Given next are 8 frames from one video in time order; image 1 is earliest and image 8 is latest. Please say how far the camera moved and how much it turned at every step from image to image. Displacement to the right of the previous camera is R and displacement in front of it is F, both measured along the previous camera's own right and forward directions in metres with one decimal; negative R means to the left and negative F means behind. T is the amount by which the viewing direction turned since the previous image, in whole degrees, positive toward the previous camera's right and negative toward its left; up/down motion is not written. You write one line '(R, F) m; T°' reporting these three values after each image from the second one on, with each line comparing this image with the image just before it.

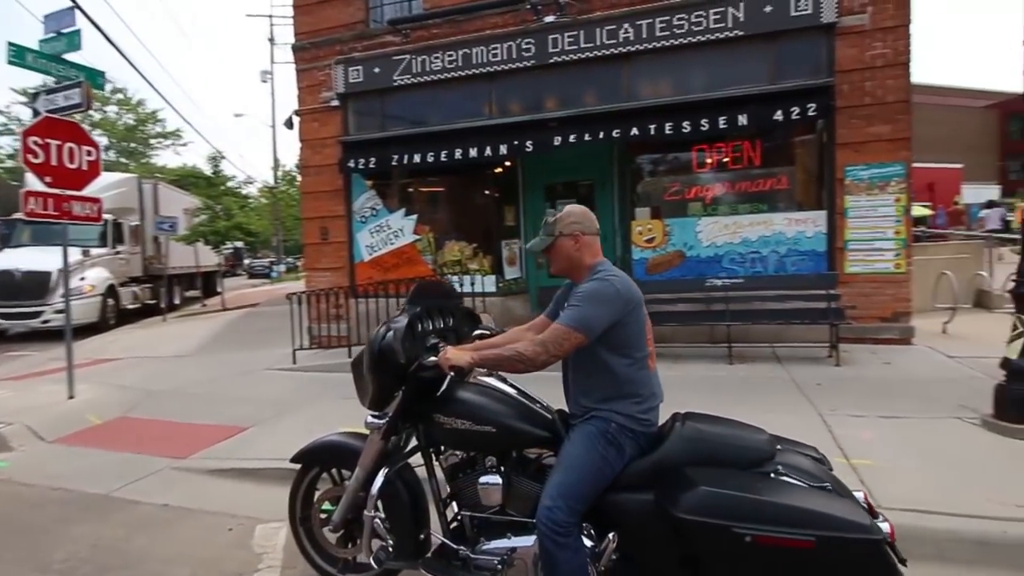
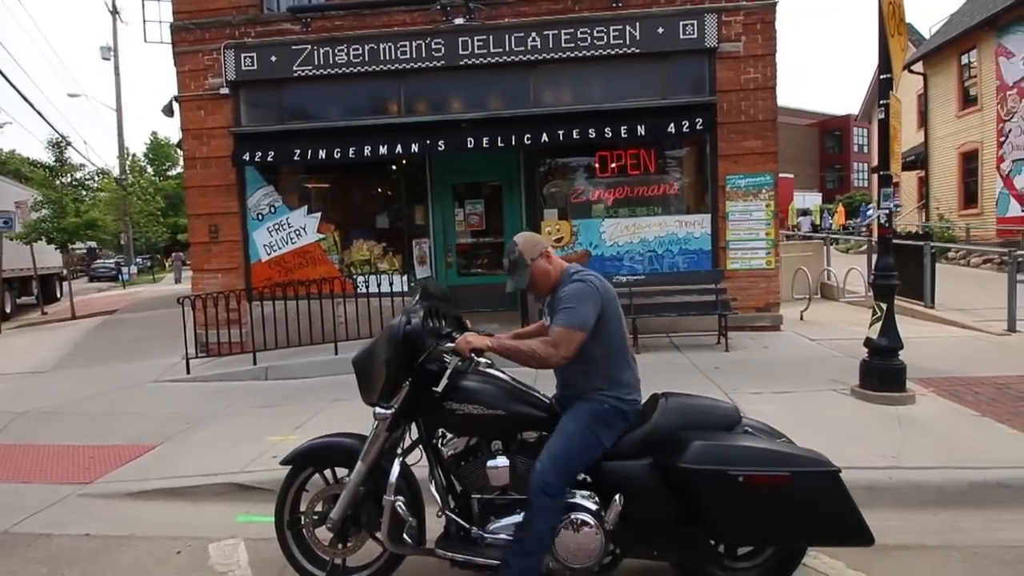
(-0.7, -0.1) m; +12°
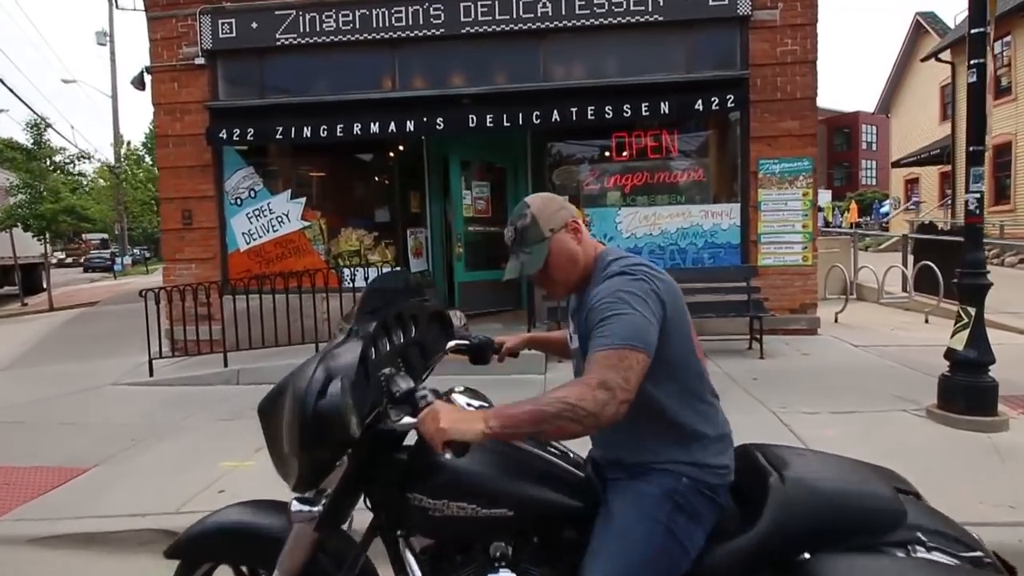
(0.0, +0.9) m; 0°
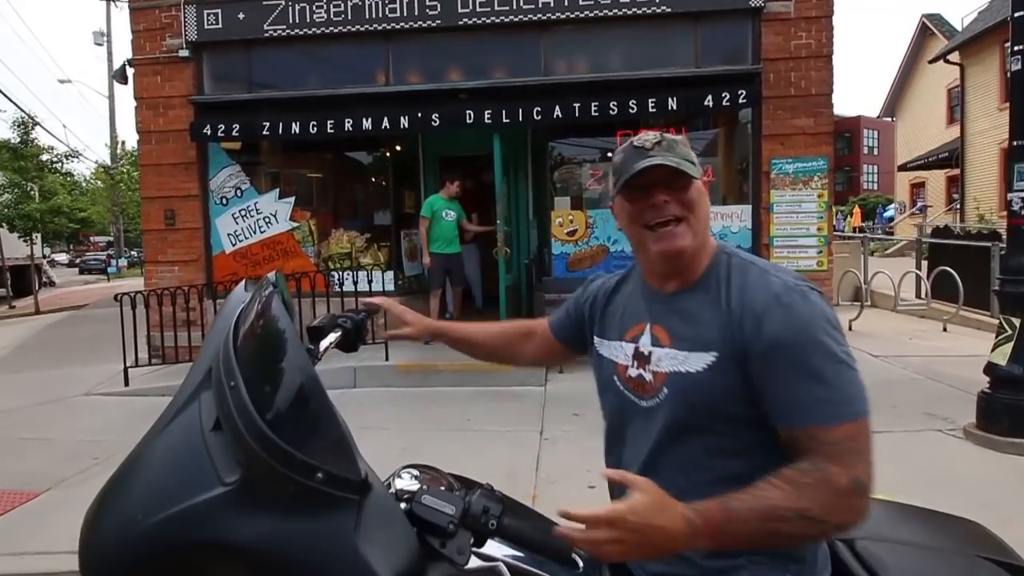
(0.0, +0.4) m; 0°
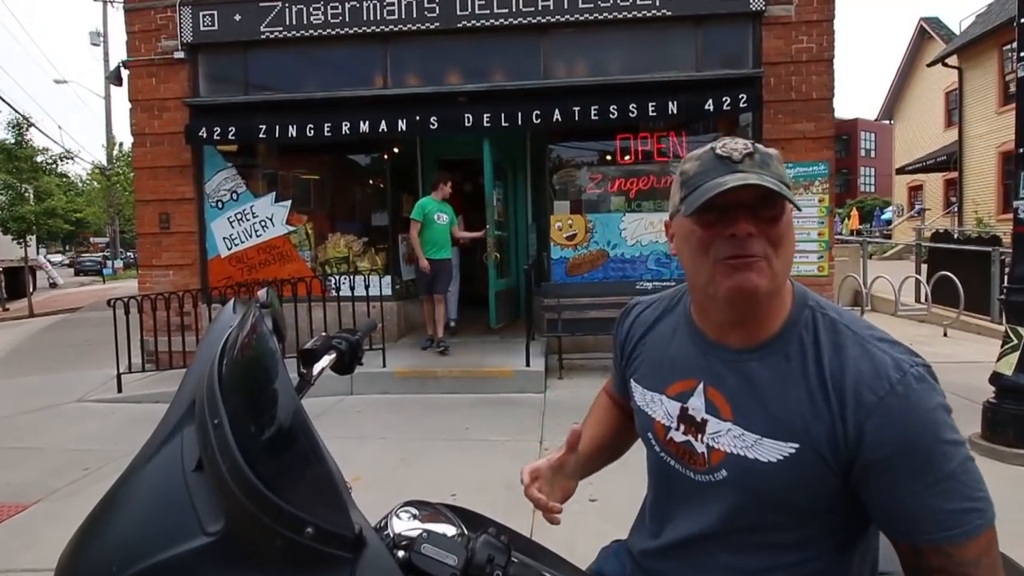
(0.0, +0.1) m; 0°
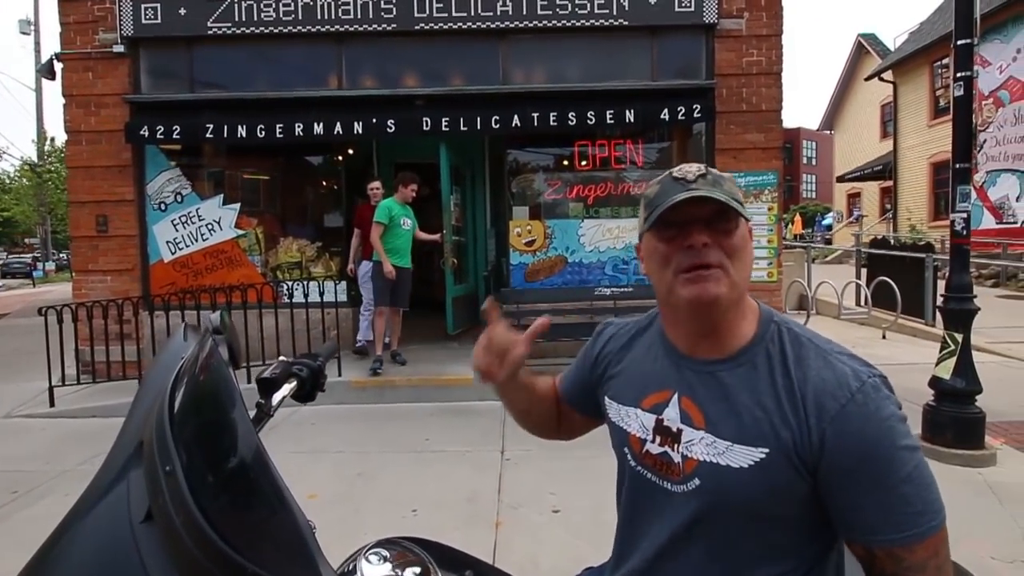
(-0.1, +0.1) m; +4°
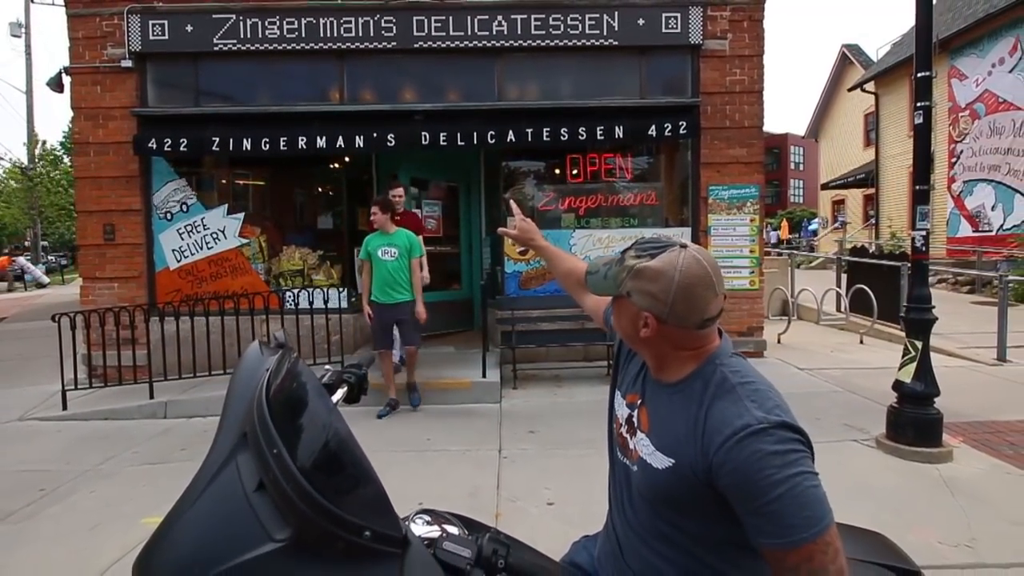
(0.0, -0.3) m; +1°
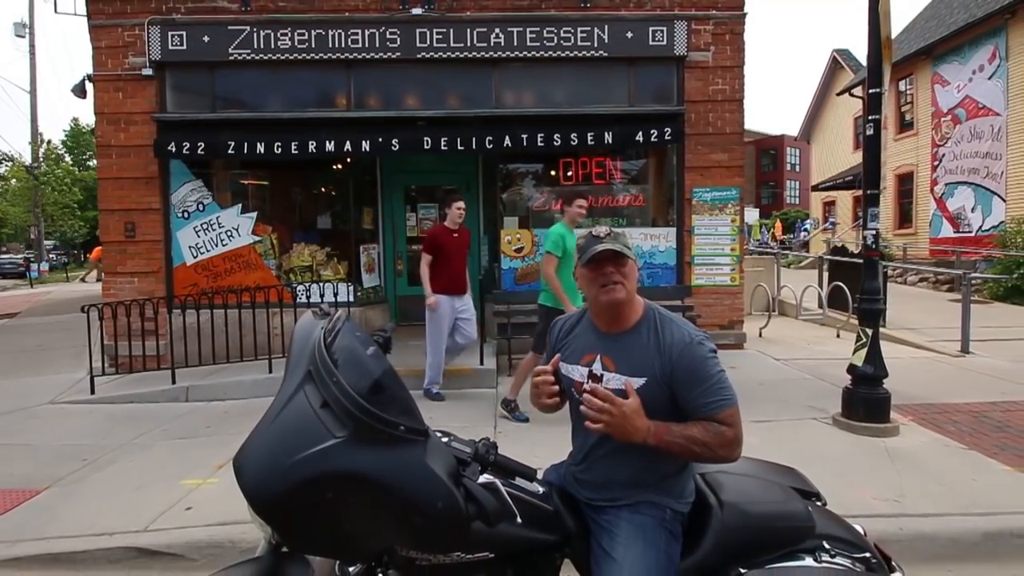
(0.0, -0.6) m; 0°
